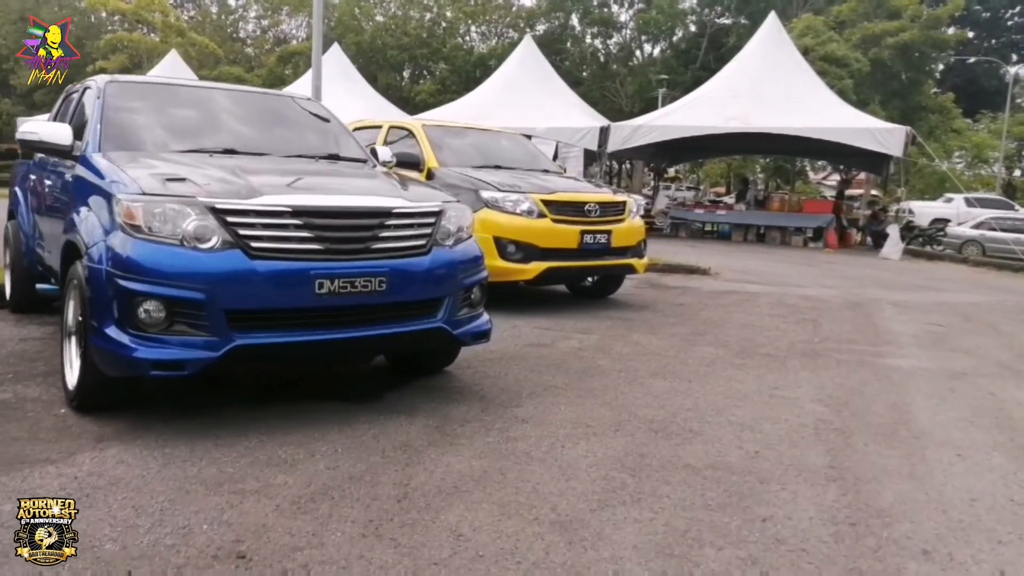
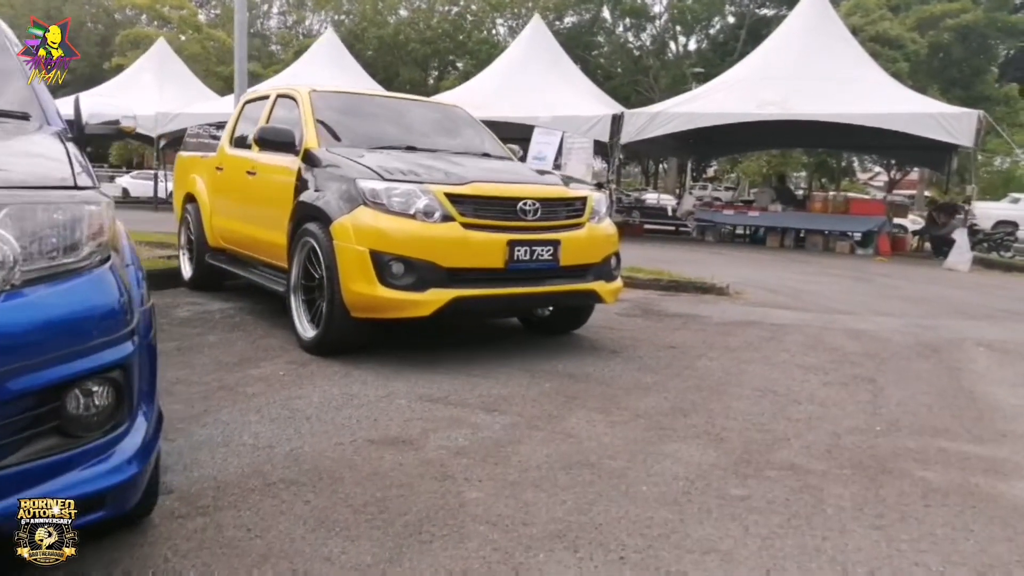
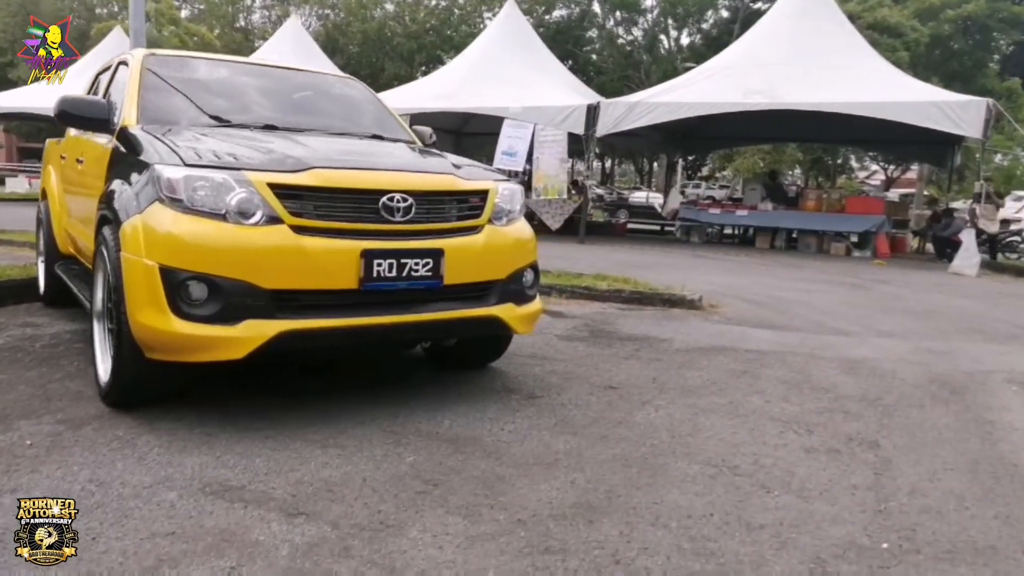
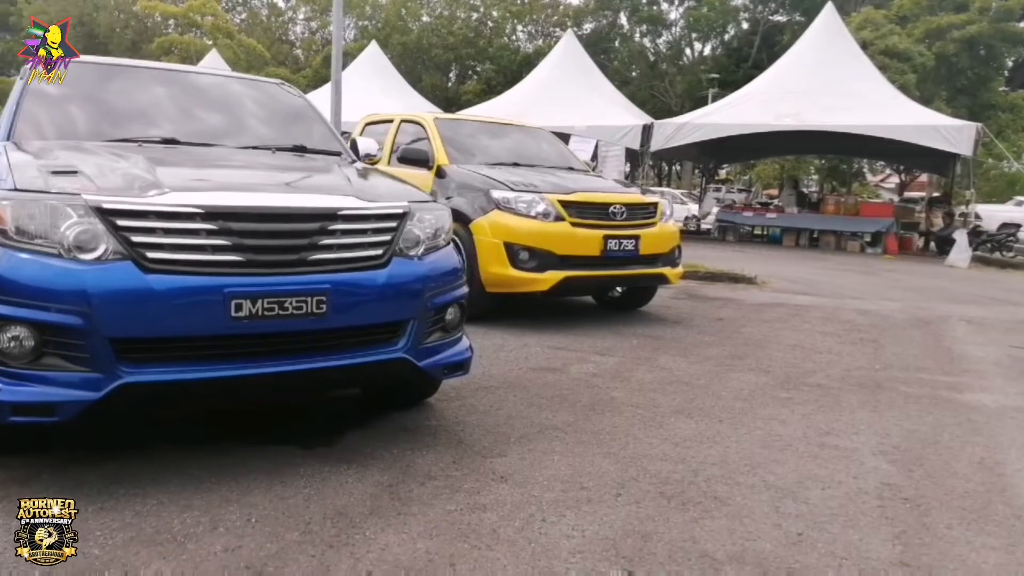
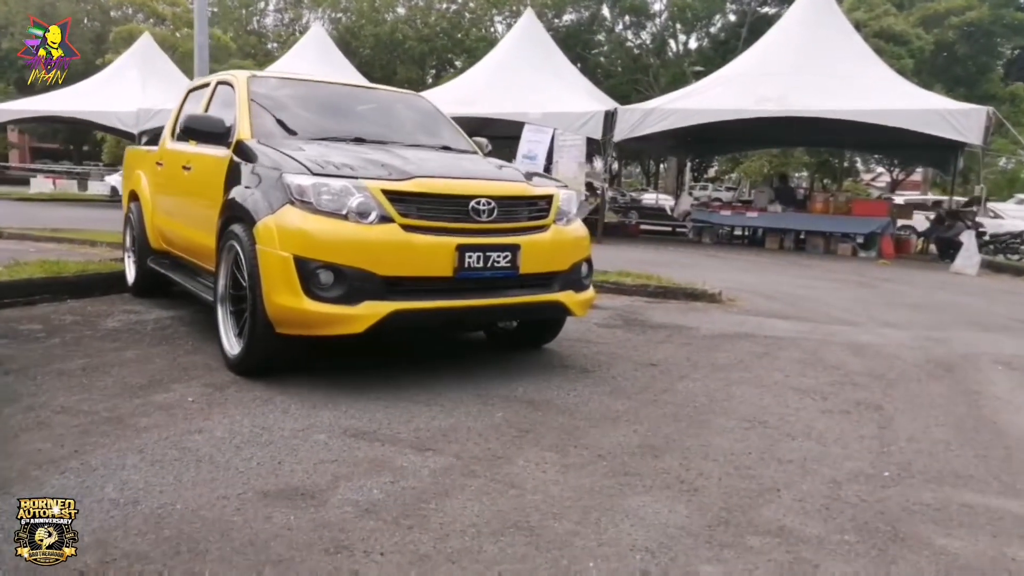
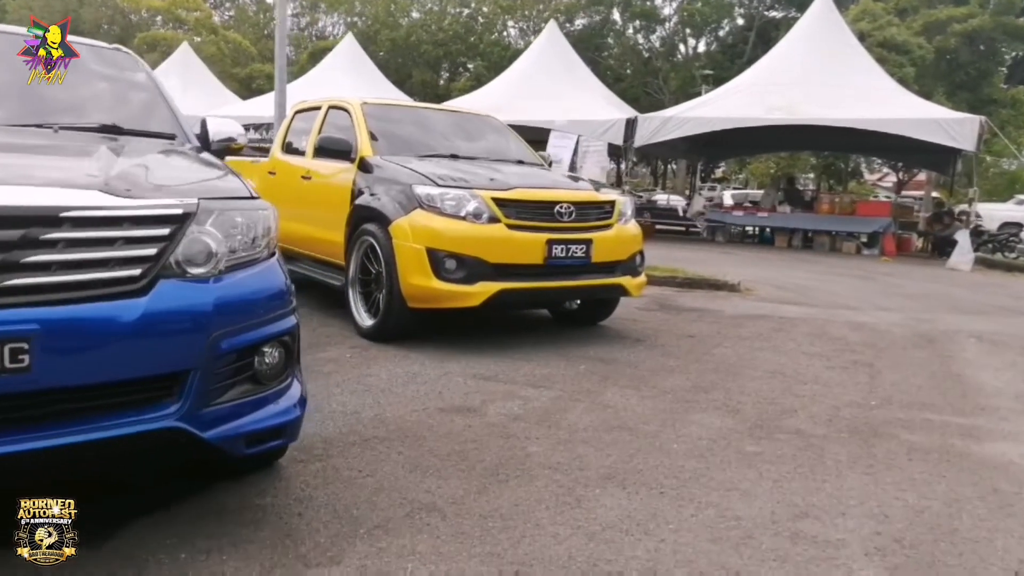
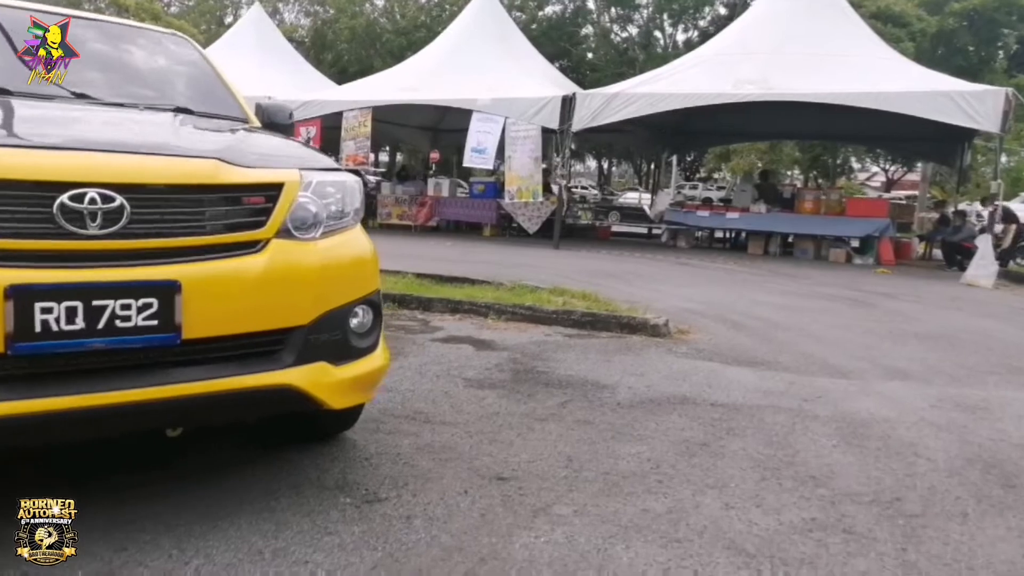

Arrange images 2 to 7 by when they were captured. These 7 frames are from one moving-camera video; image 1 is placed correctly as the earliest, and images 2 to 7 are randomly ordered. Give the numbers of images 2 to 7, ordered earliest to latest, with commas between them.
4, 6, 2, 5, 3, 7
